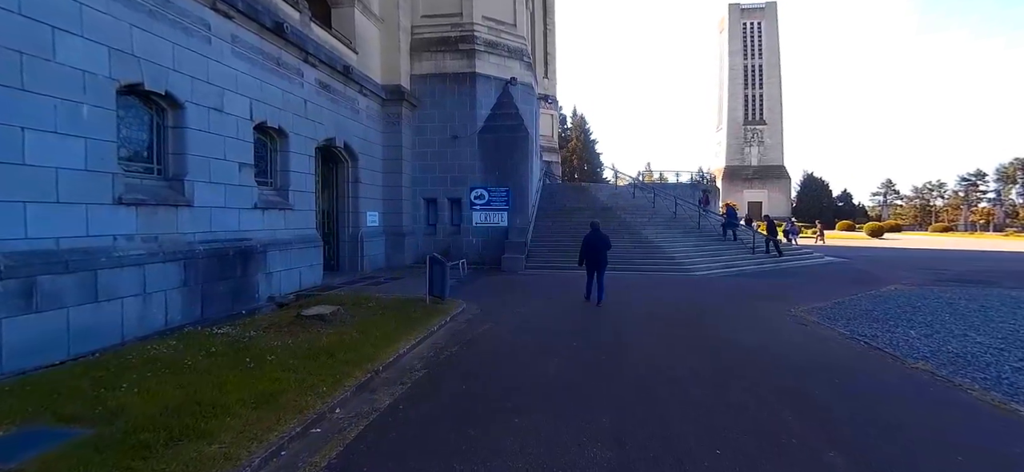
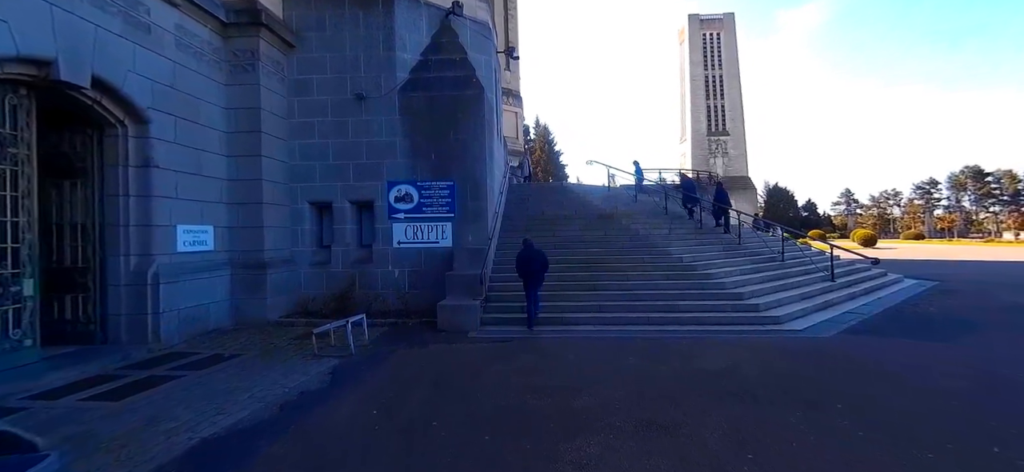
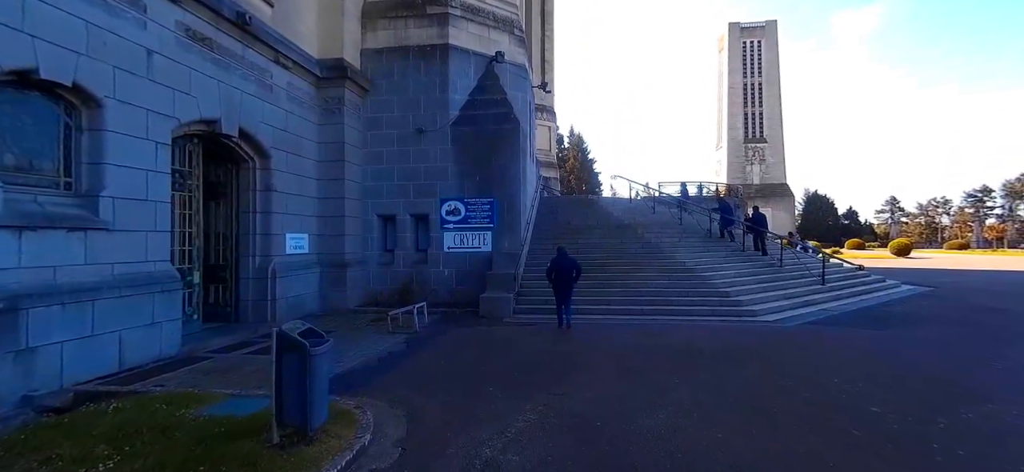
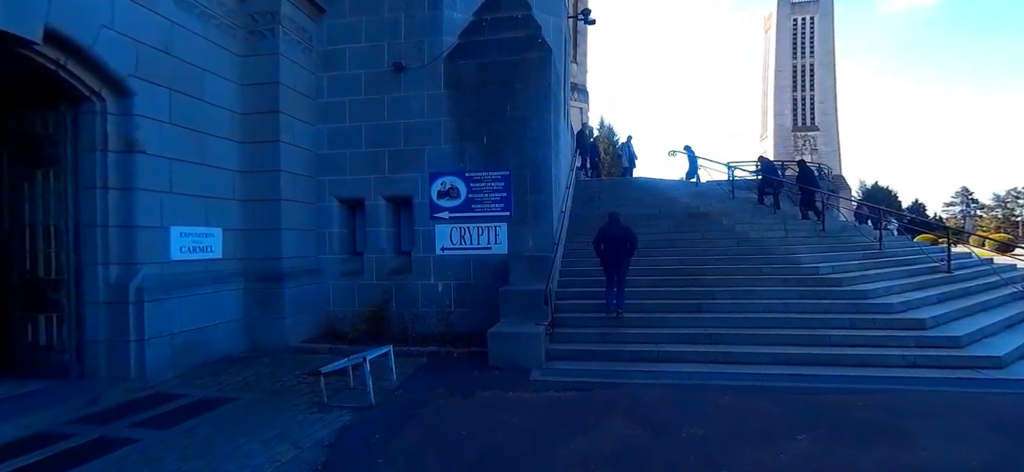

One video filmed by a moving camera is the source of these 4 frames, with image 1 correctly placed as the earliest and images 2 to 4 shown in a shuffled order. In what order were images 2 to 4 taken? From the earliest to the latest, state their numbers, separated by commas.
3, 2, 4
